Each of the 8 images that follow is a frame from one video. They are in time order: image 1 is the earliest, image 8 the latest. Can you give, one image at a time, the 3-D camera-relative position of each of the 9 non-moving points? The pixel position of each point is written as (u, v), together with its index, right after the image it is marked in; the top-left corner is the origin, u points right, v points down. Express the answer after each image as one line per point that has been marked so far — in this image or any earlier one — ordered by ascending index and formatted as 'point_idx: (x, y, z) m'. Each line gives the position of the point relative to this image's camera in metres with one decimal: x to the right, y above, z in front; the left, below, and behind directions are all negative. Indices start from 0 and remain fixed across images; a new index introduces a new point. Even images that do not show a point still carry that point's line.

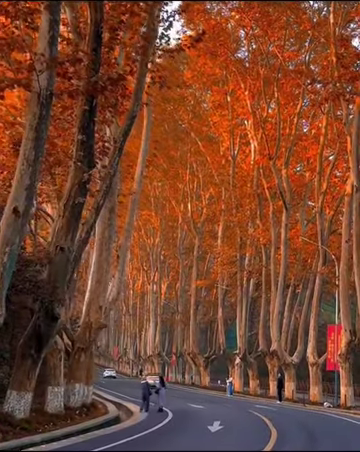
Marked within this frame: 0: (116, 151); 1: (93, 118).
0: (-1.4, +1.7, +16.0) m
1: (-1.7, +2.1, +14.4) m
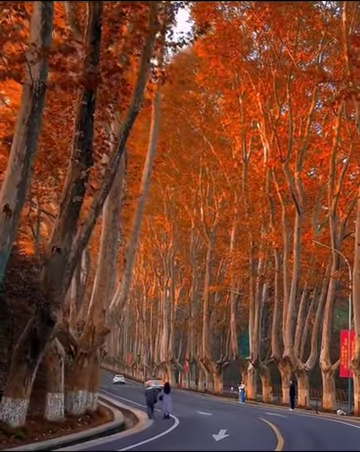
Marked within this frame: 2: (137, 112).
0: (-1.4, +1.6, +15.4) m
1: (-1.7, +2.1, +13.8) m
2: (-0.9, +2.4, +15.3) m
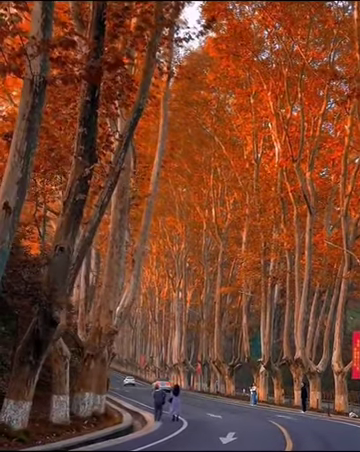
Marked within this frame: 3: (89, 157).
0: (-1.2, +1.7, +15.2) m
1: (-1.6, +2.2, +13.6) m
2: (-0.8, +2.4, +15.0) m
3: (-1.7, +1.3, +13.6) m
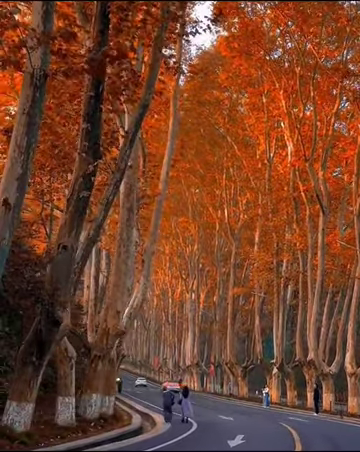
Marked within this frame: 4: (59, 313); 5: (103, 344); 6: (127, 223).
0: (-1.1, +1.7, +14.9) m
1: (-1.5, +2.2, +13.3) m
2: (-0.6, +2.5, +14.7) m
3: (-1.6, +1.3, +13.3) m
4: (-2.1, -1.6, +12.9) m
5: (-2.0, -3.1, +19.1) m
6: (-1.4, +0.1, +19.6) m
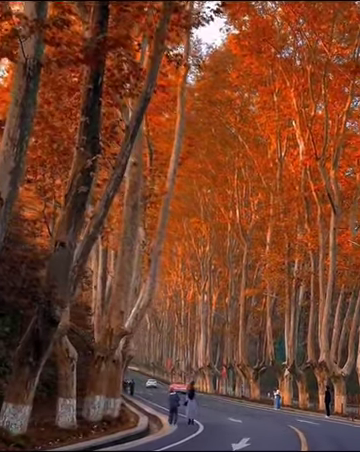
0: (-1.0, +1.8, +14.5) m
1: (-1.5, +2.3, +12.9) m
2: (-0.6, +2.5, +14.3) m
3: (-1.6, +1.4, +12.9) m
4: (-2.1, -1.5, +12.5) m
5: (-1.9, -3.1, +18.7) m
6: (-1.3, +0.1, +19.3) m
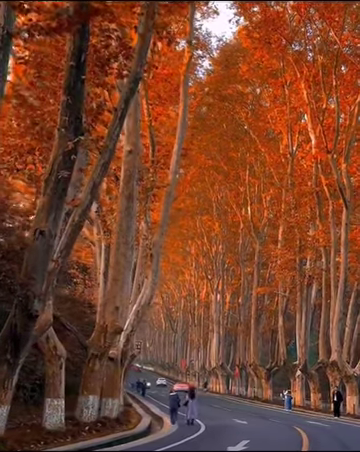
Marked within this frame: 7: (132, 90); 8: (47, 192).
0: (-1.2, +2.0, +13.6) m
1: (-1.6, +2.5, +12.0) m
2: (-0.7, +2.7, +13.4) m
3: (-1.8, +1.6, +12.0) m
4: (-2.3, -1.3, +11.7) m
5: (-1.9, -2.9, +17.8) m
6: (-1.3, +0.3, +18.3) m
7: (-0.9, +2.5, +13.3) m
8: (-2.2, +0.6, +11.9) m
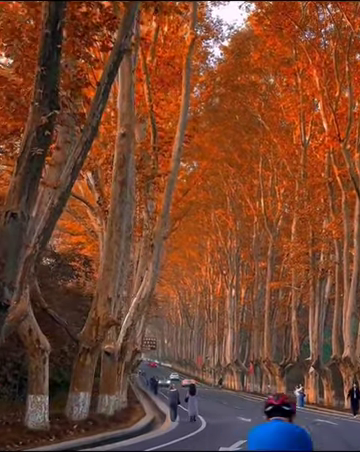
0: (-1.4, +2.3, +12.6) m
1: (-1.9, +2.8, +11.0) m
2: (-0.9, +3.0, +12.4) m
3: (-2.0, +1.9, +11.0) m
4: (-2.6, -1.0, +10.7) m
5: (-2.0, -2.6, +16.9) m
6: (-1.4, +0.6, +17.4) m
7: (-1.1, +2.8, +12.3) m
8: (-2.4, +0.8, +10.9) m
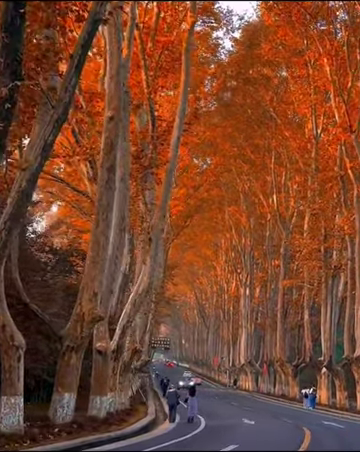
0: (-1.7, +2.5, +11.5) m
1: (-2.2, +3.0, +9.9) m
2: (-1.2, +3.2, +11.3) m
3: (-2.3, +2.1, +10.0) m
4: (-2.9, -0.8, +9.7) m
5: (-2.2, -2.3, +15.8) m
6: (-1.6, +0.9, +16.3) m
7: (-1.4, +3.0, +11.2) m
8: (-2.7, +1.1, +9.9) m
